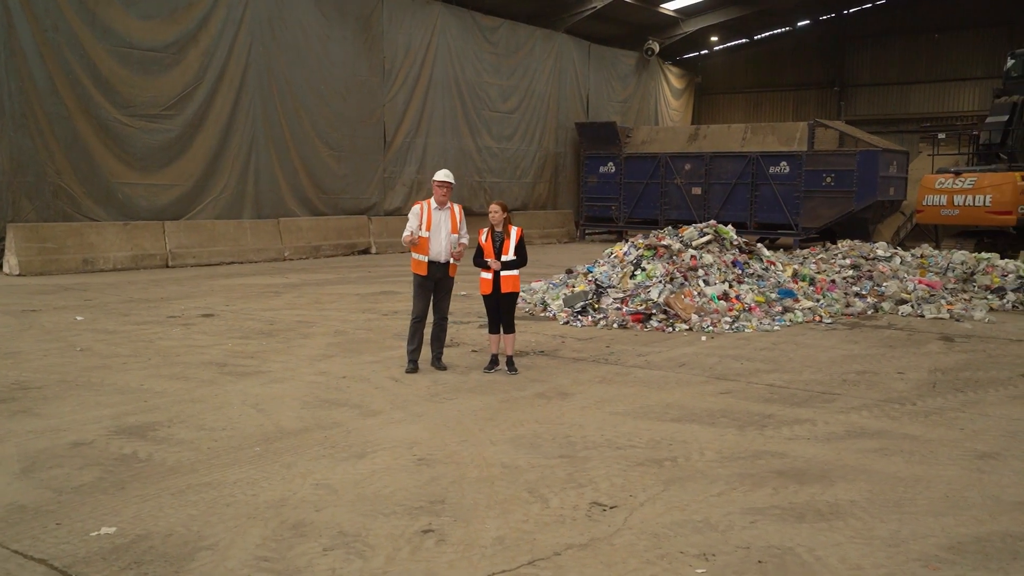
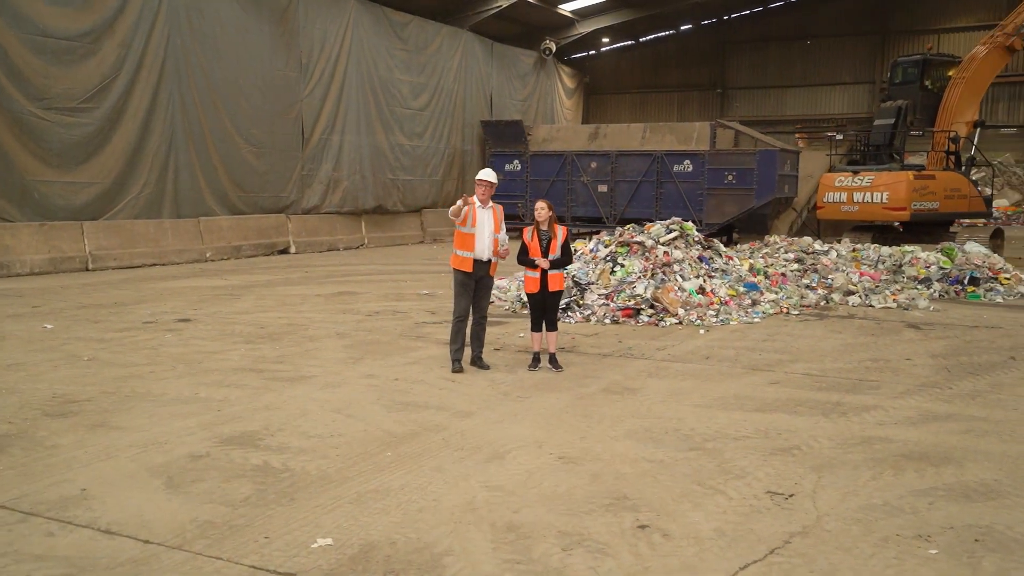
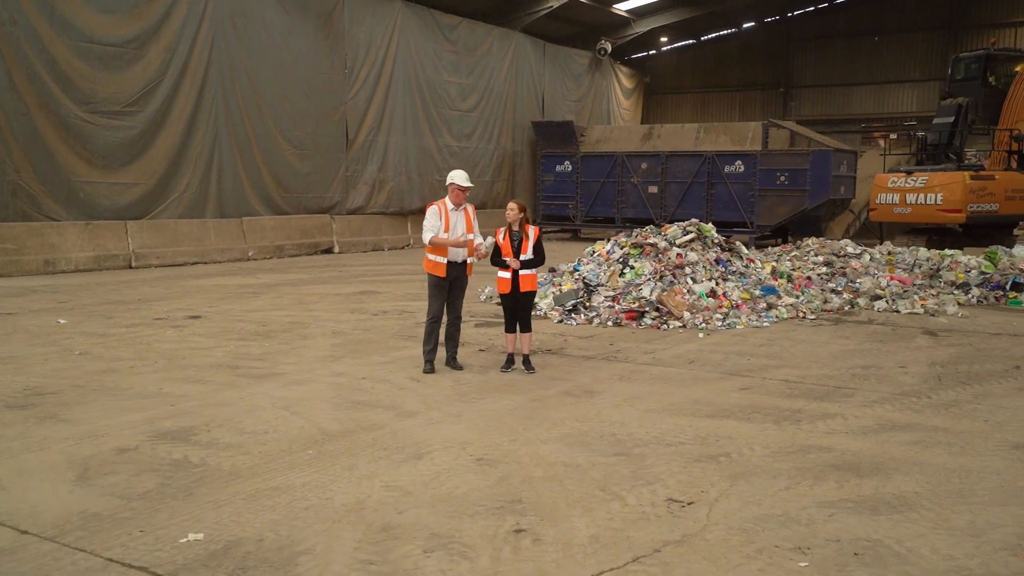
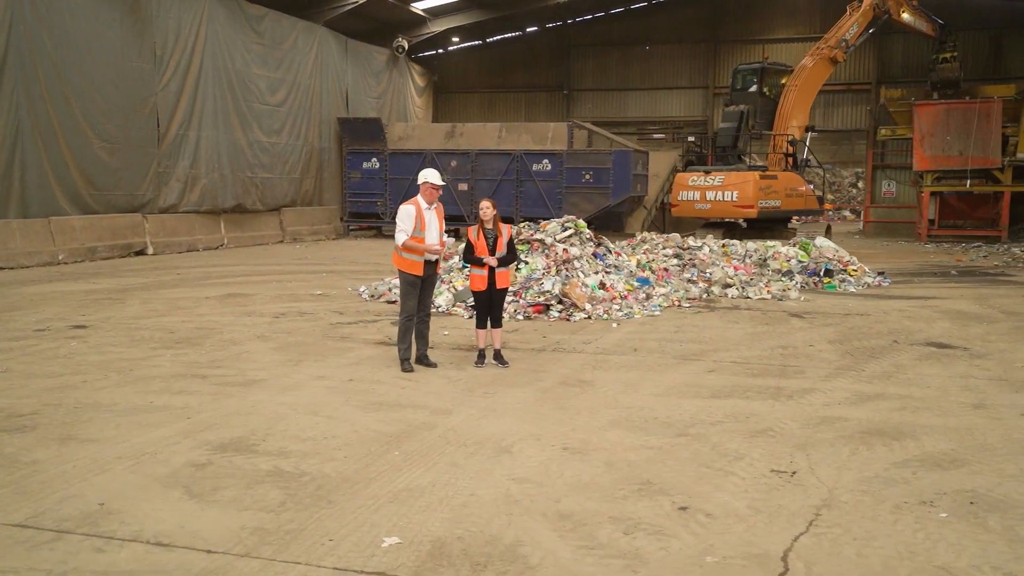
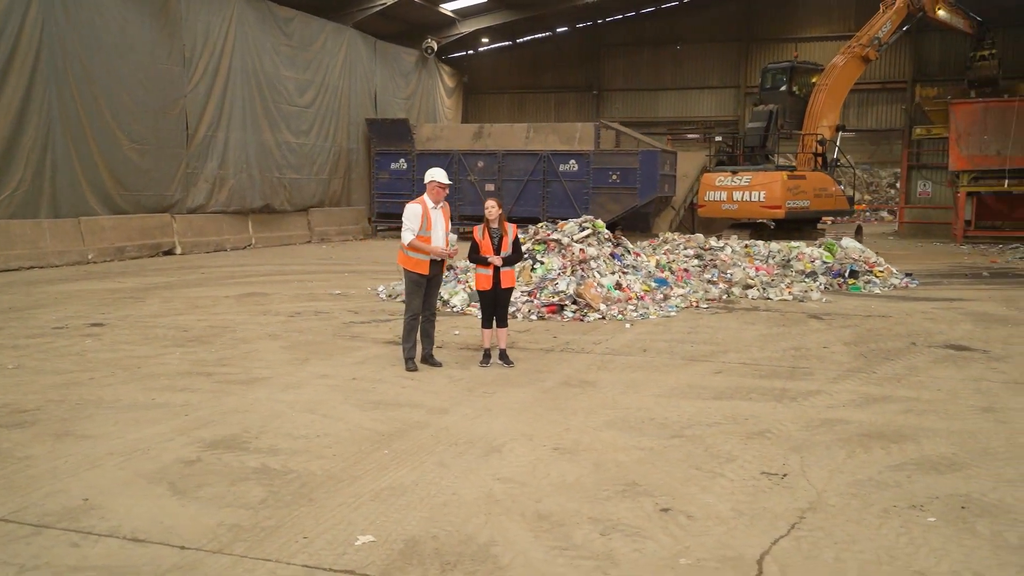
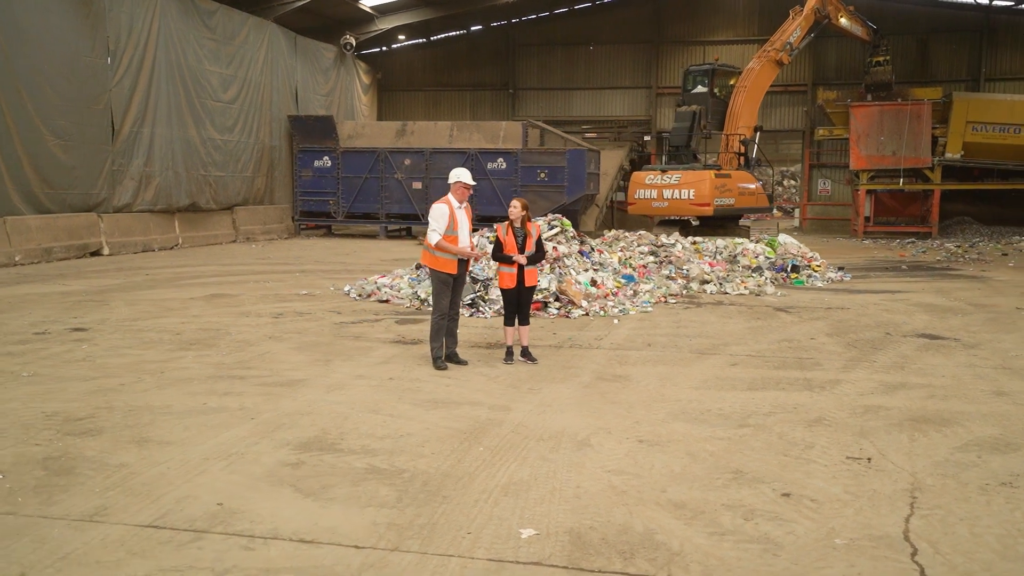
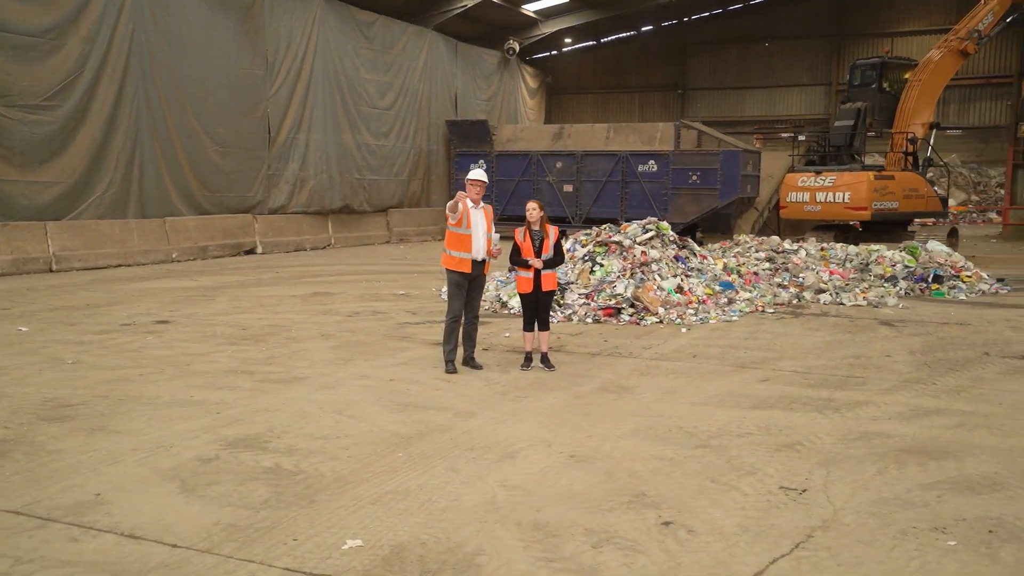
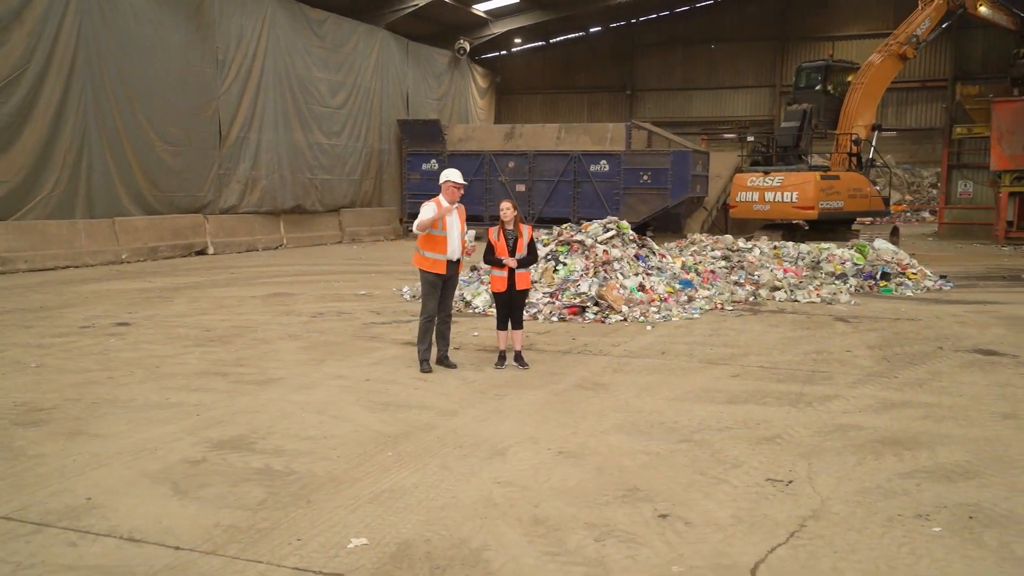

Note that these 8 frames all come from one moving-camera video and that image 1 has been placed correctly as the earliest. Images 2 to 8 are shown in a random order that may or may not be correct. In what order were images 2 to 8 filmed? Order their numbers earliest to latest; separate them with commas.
3, 2, 7, 8, 5, 4, 6
